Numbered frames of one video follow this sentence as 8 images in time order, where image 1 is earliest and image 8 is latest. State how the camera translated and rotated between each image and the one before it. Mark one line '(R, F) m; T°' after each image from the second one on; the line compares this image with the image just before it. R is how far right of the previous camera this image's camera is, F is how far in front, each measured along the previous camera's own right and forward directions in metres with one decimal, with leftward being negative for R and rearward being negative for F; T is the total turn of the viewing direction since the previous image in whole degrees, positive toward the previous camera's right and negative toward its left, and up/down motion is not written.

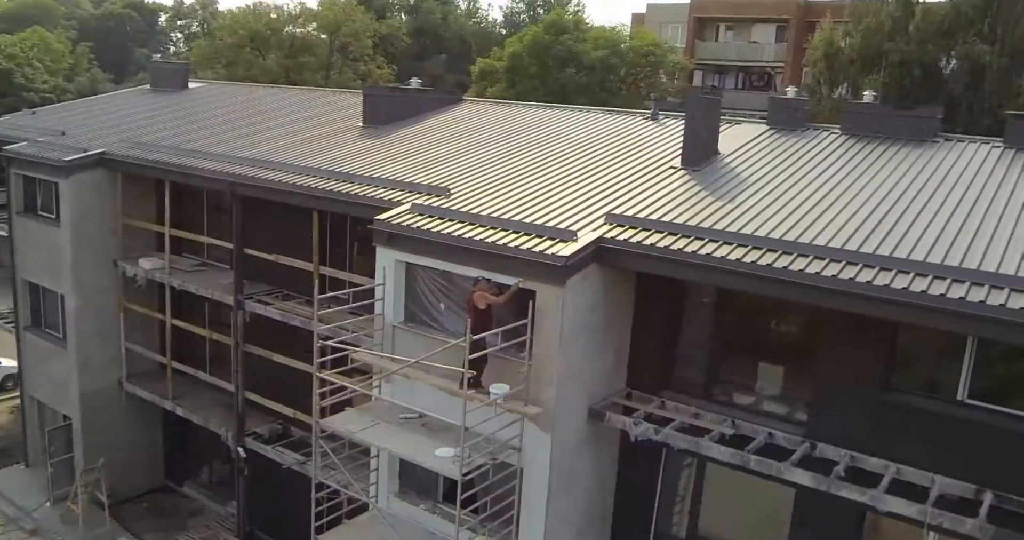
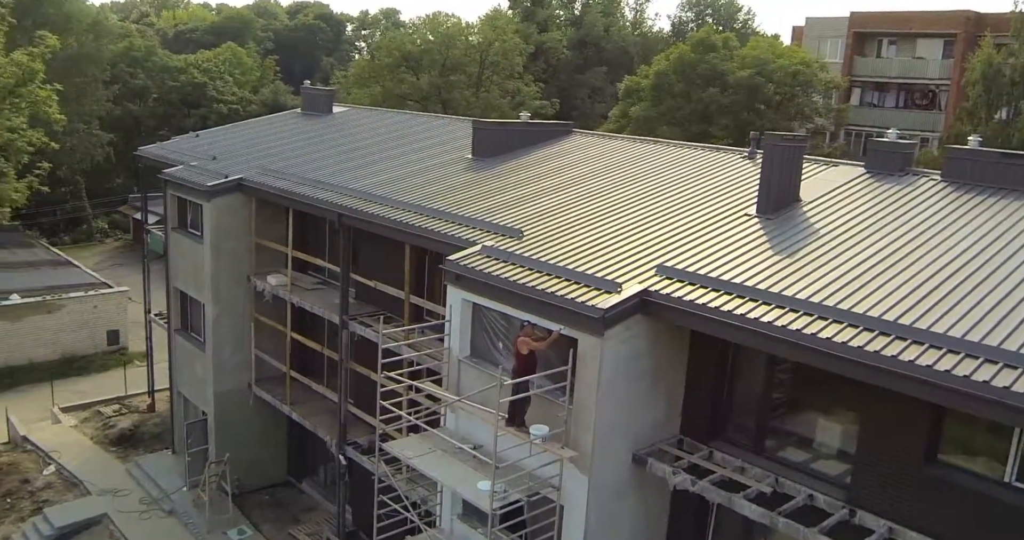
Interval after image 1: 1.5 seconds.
(+1.2, -0.4) m; -11°
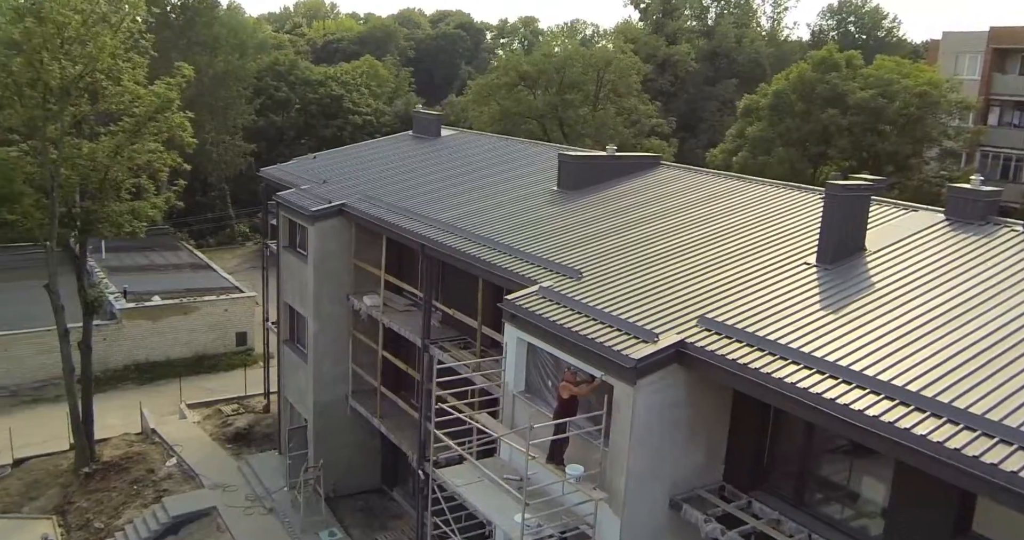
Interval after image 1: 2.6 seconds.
(+0.9, -0.5) m; -9°
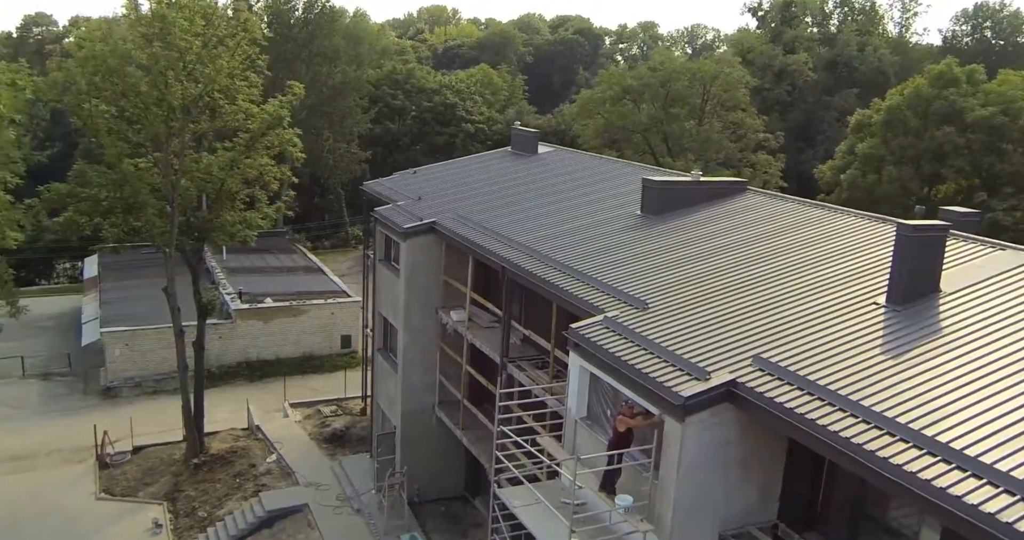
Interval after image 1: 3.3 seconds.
(+0.6, -0.4) m; -8°
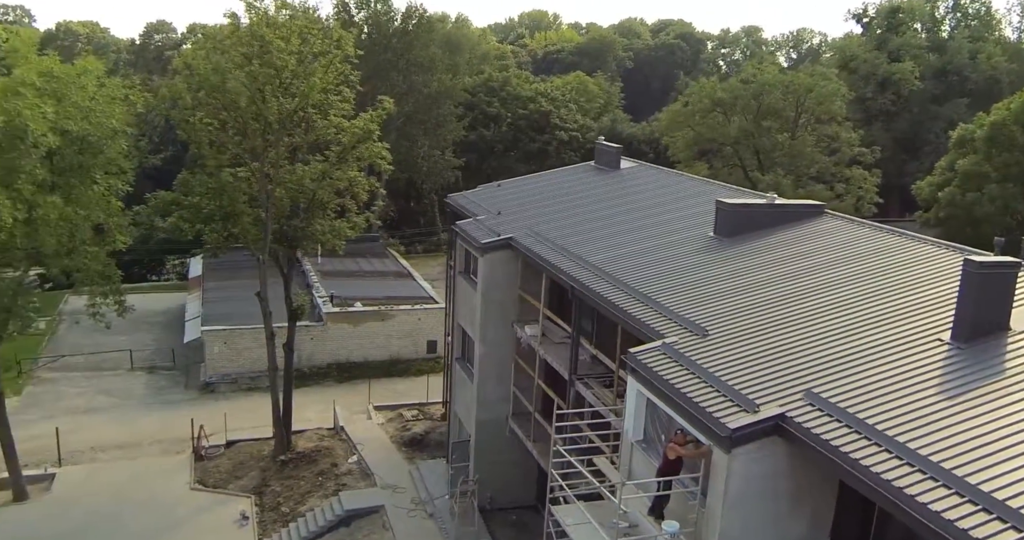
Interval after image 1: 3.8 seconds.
(+0.5, -0.3) m; -6°
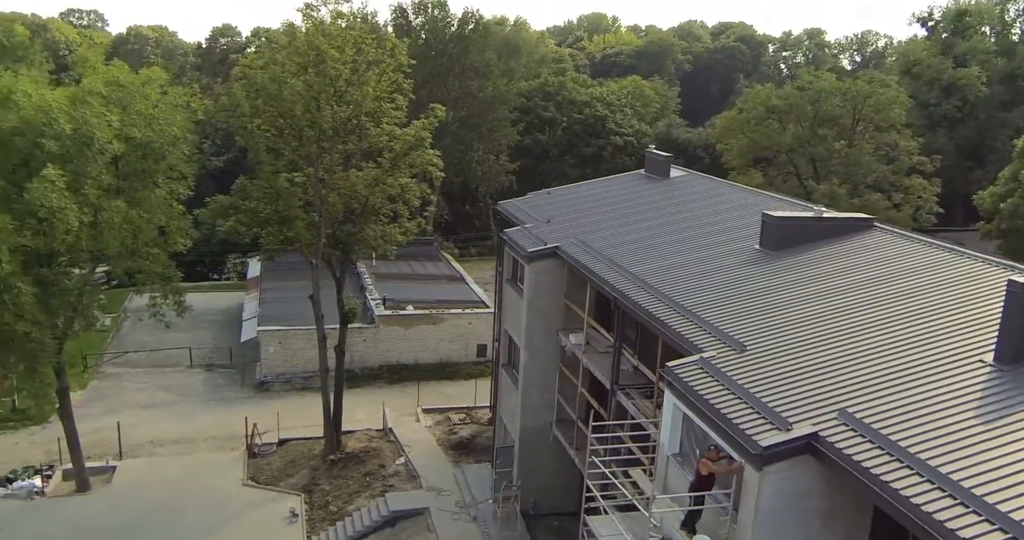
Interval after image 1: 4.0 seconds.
(+0.2, -0.2) m; -4°
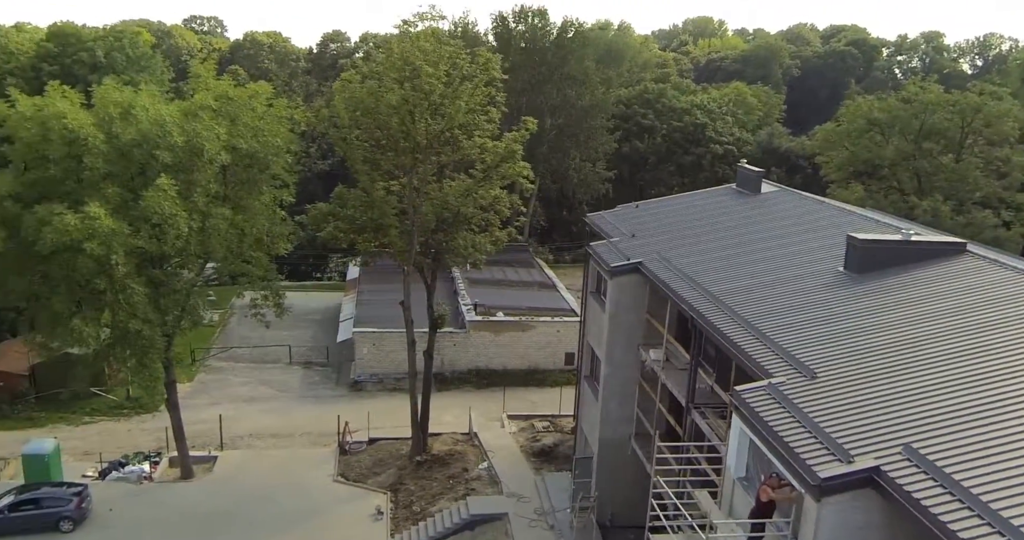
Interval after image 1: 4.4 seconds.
(+0.4, -0.3) m; -7°
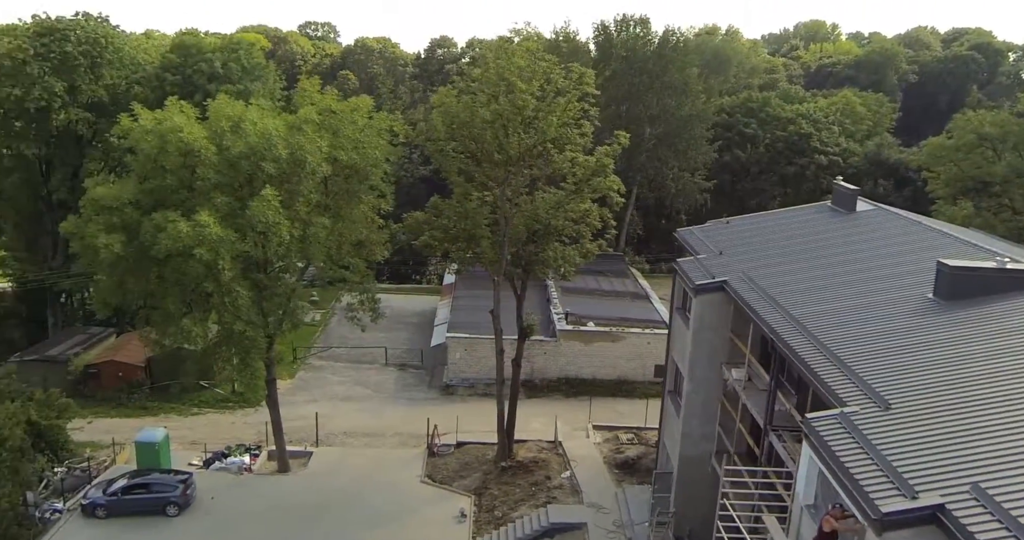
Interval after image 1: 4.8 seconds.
(+0.4, -0.4) m; -7°
